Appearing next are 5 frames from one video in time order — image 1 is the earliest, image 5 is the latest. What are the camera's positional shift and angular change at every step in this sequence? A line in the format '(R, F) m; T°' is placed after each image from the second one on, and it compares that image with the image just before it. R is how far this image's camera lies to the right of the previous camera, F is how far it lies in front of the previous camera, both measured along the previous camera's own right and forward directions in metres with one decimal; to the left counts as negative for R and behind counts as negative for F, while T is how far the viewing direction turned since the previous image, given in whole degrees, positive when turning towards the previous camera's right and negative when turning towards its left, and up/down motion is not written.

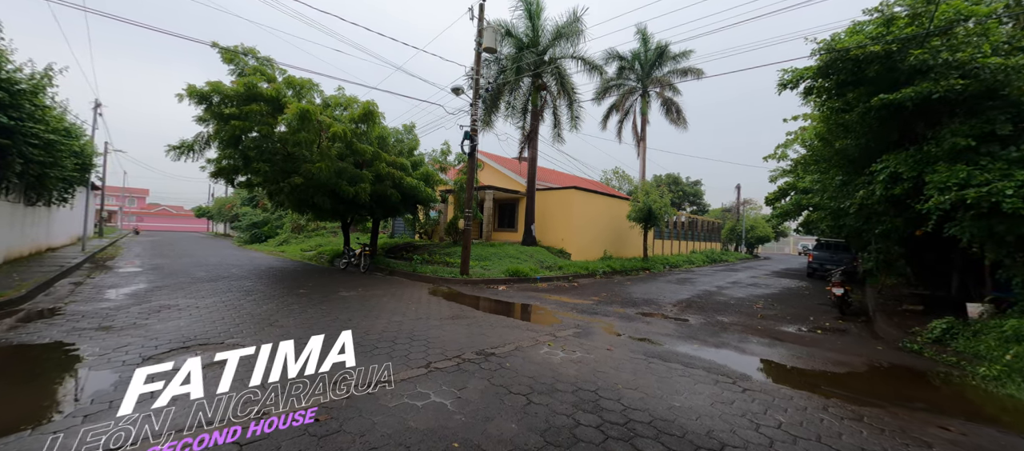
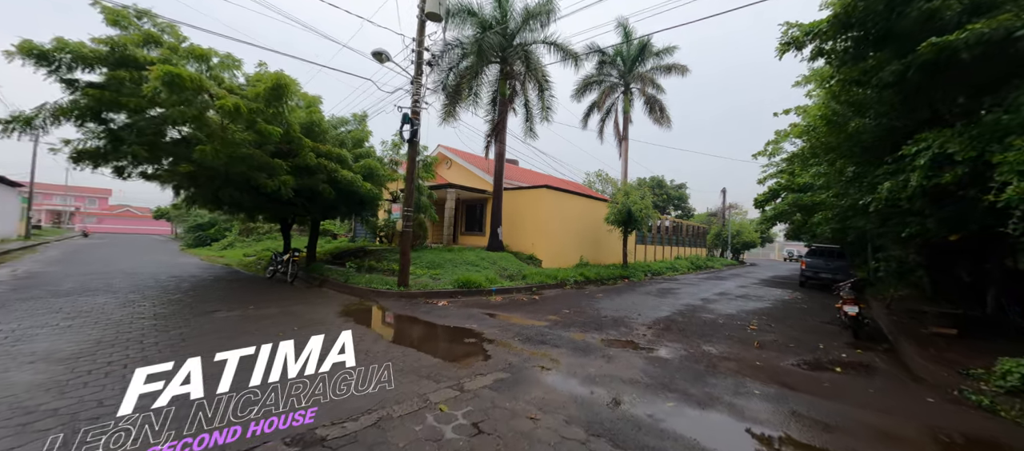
(+1.0, +1.7) m; +2°
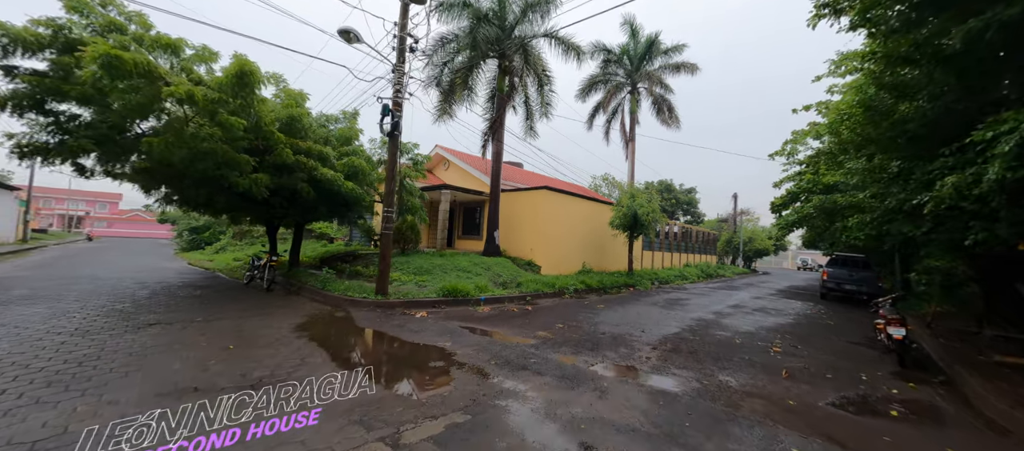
(+0.4, +0.9) m; -1°
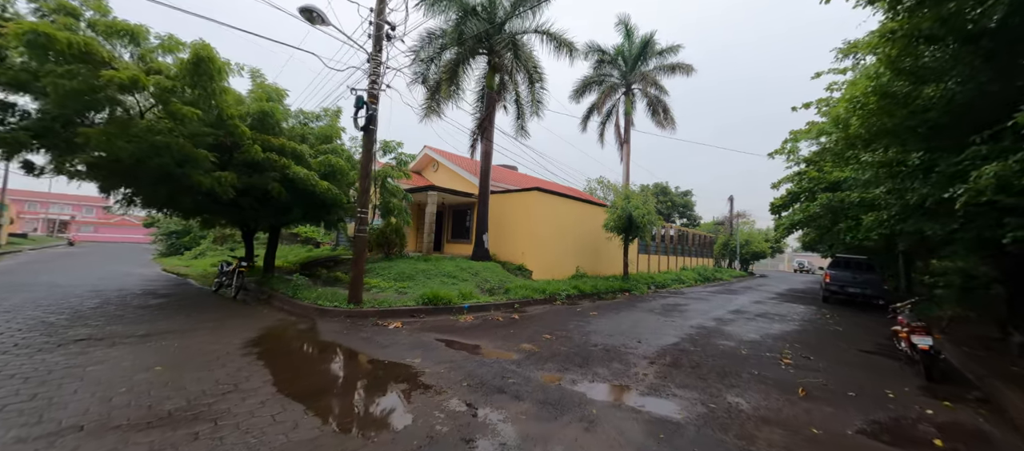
(+0.2, +0.6) m; +1°
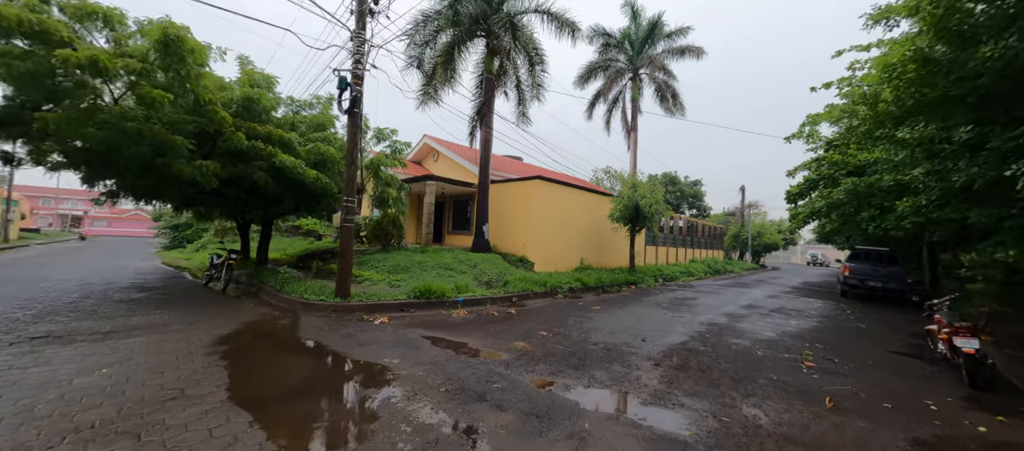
(+0.2, +0.5) m; -1°
